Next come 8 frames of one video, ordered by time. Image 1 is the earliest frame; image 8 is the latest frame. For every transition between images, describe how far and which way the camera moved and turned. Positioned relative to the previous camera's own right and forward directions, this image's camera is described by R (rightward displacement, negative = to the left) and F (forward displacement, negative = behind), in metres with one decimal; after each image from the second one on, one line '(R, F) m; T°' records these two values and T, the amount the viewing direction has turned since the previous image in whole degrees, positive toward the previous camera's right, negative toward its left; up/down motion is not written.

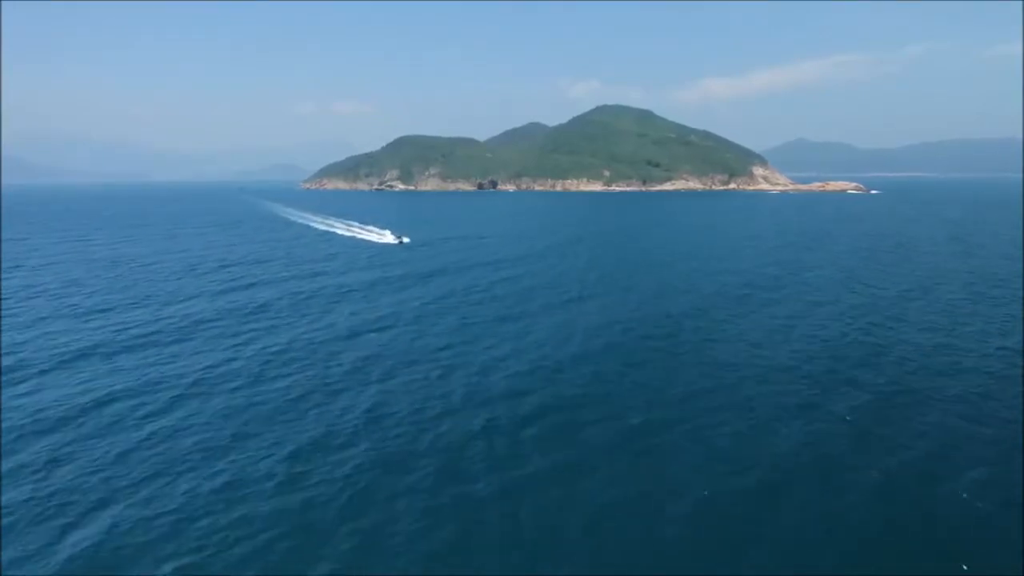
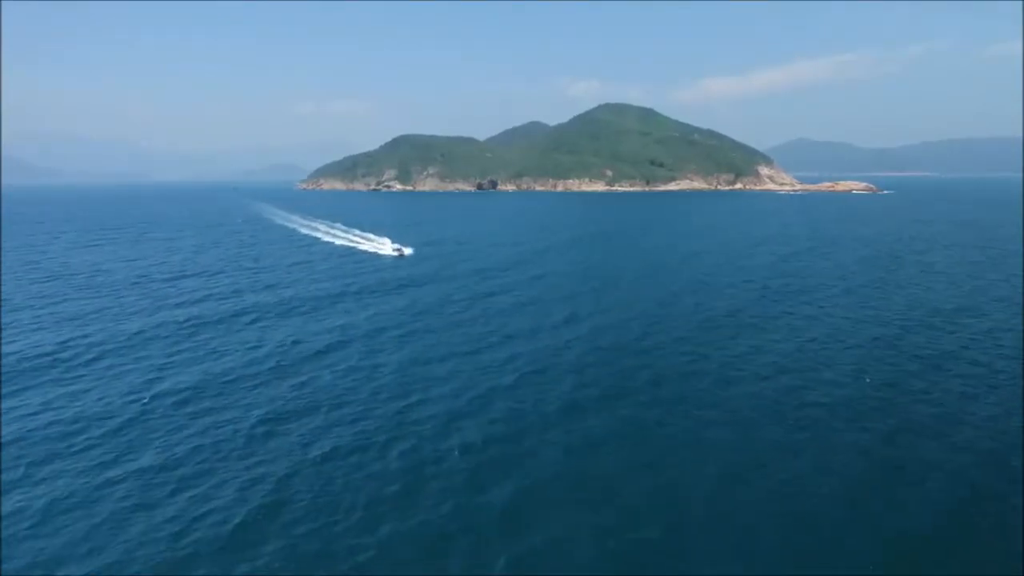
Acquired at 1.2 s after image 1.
(+1.5, +10.5) m; 0°
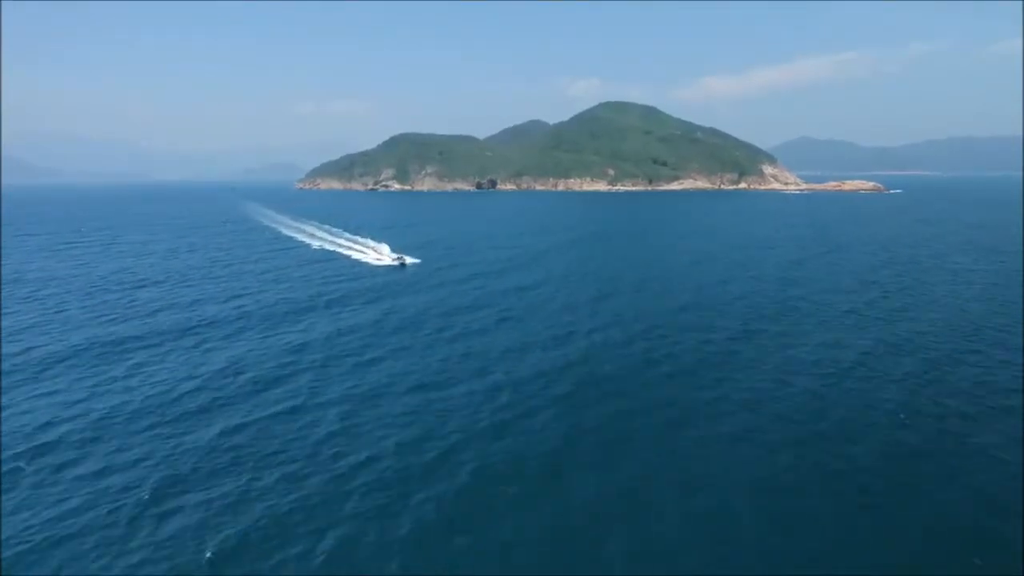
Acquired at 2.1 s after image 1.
(+1.1, +7.8) m; 0°
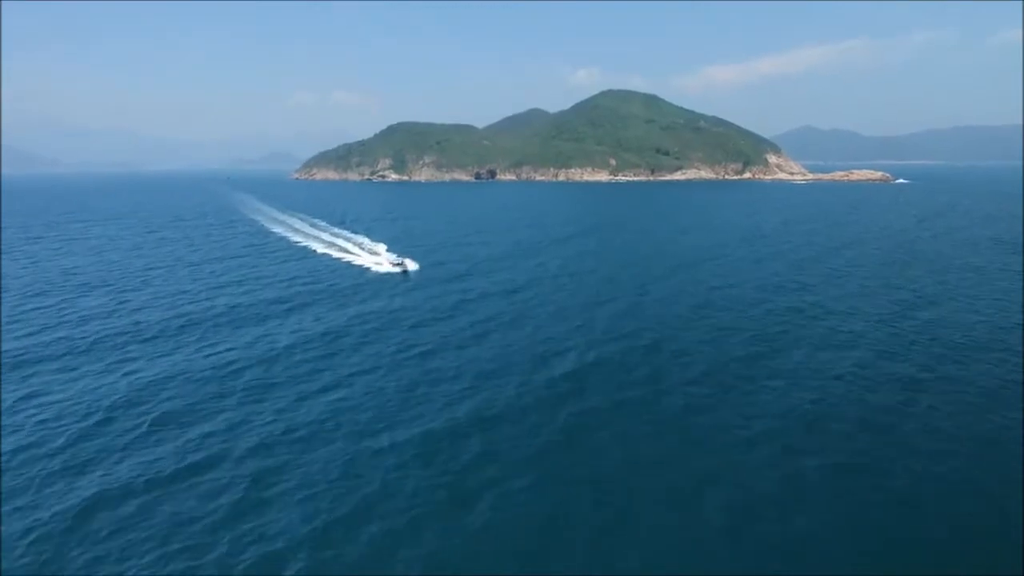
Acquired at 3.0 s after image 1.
(+1.4, +8.1) m; 0°
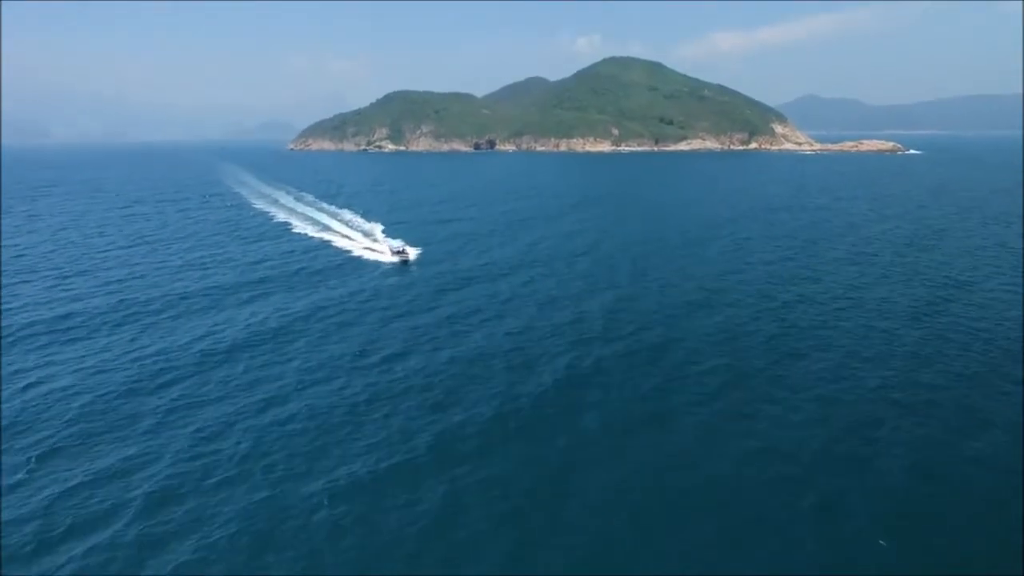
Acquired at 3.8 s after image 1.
(+1.0, +7.1) m; 0°
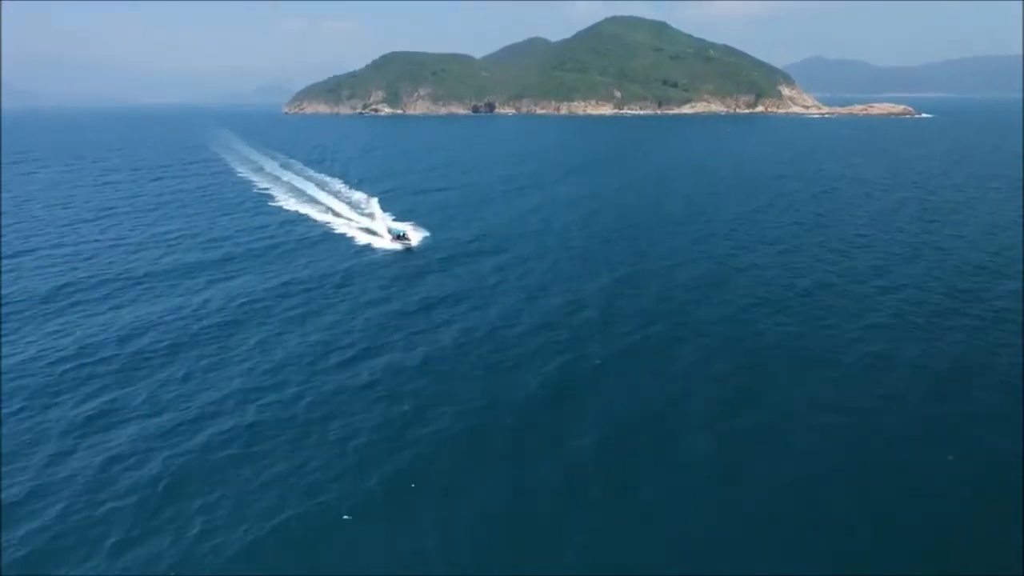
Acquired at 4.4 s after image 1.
(+0.9, +5.4) m; 0°
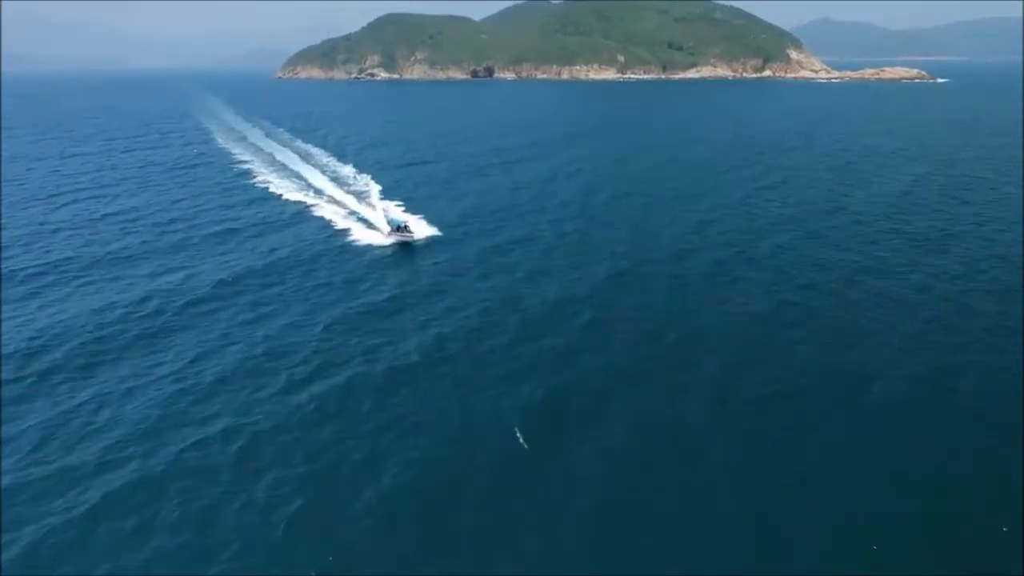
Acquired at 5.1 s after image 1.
(+0.9, +5.7) m; 0°
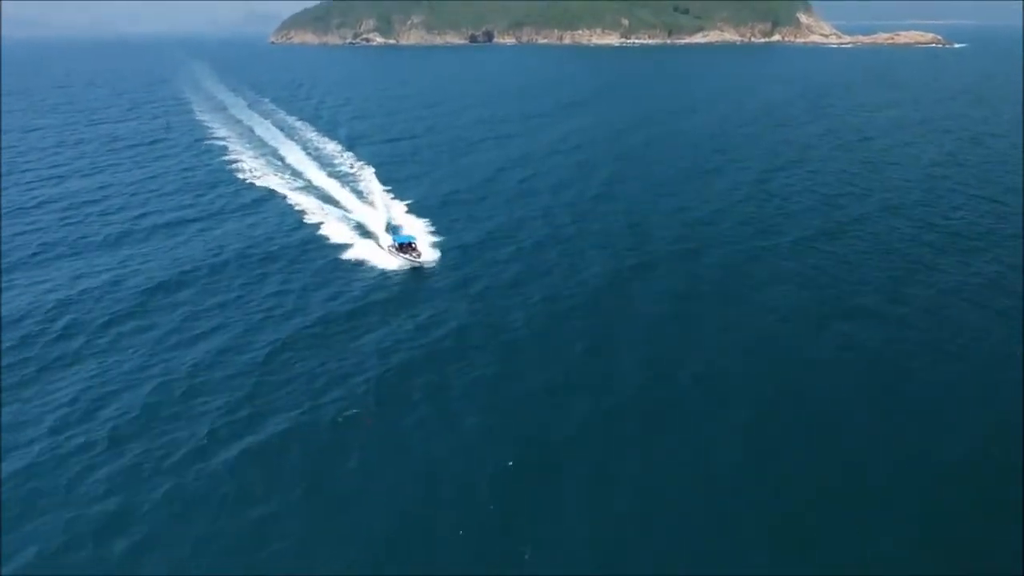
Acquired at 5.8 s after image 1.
(+0.9, +6.0) m; 0°
